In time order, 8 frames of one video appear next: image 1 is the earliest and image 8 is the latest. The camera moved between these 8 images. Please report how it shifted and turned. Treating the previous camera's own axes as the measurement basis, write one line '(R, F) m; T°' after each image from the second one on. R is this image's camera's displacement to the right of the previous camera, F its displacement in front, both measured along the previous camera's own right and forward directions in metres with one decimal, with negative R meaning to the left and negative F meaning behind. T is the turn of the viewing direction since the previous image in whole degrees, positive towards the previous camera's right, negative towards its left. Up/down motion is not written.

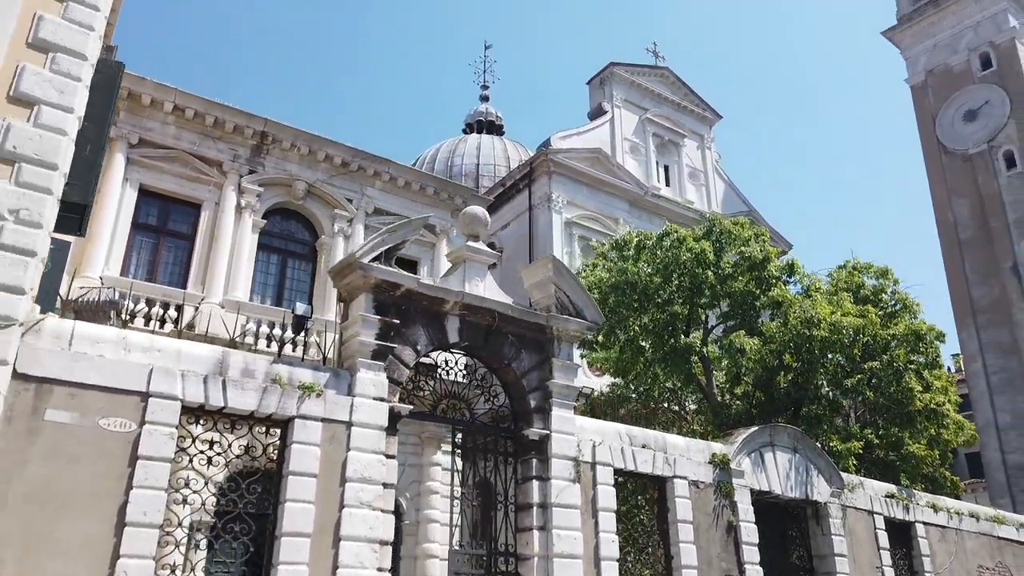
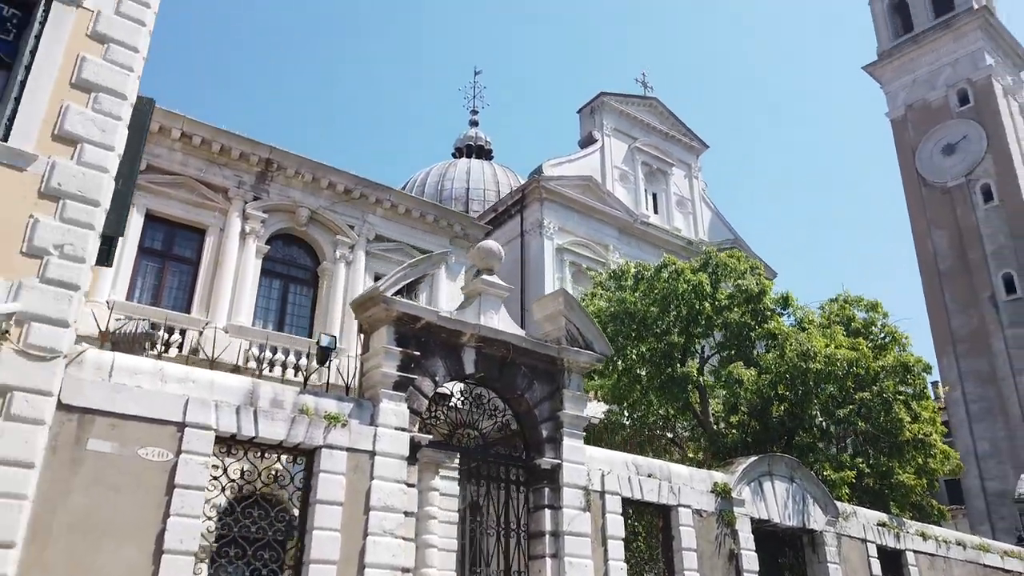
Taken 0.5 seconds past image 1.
(-0.4, -0.3) m; +1°
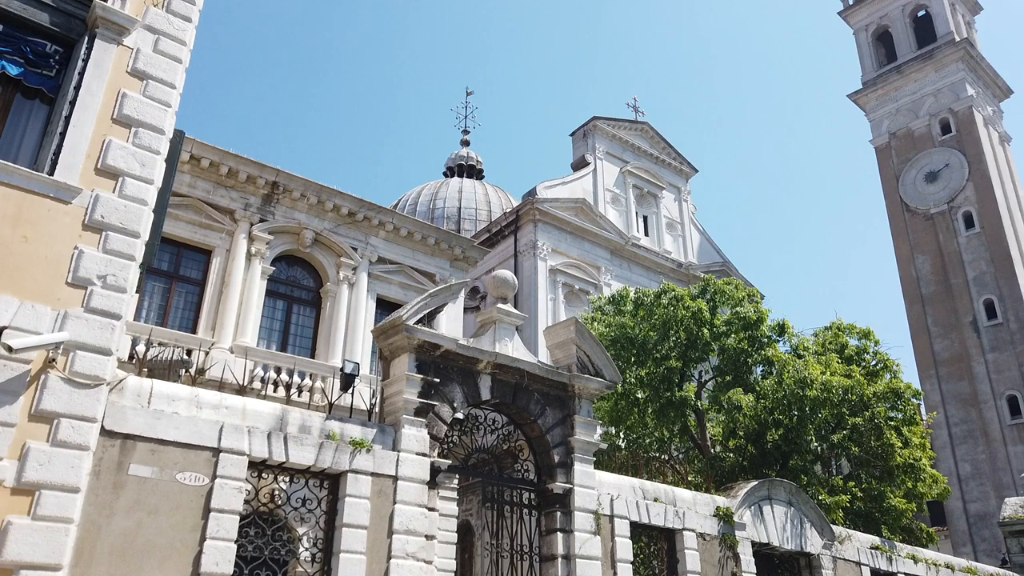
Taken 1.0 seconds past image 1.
(-0.4, -0.4) m; +1°
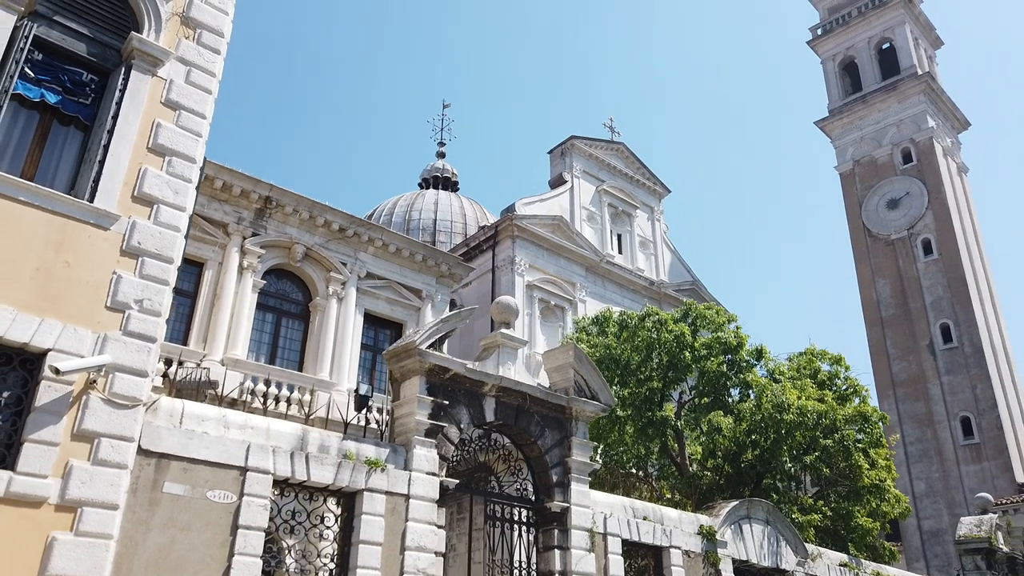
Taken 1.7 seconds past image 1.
(-0.6, -0.5) m; +3°
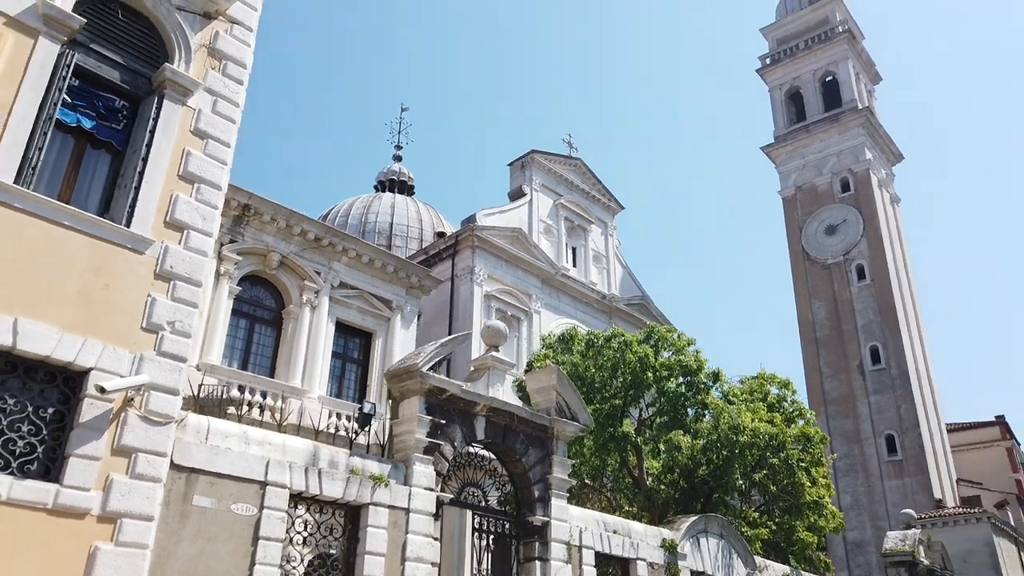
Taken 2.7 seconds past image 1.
(-0.8, -0.7) m; +4°
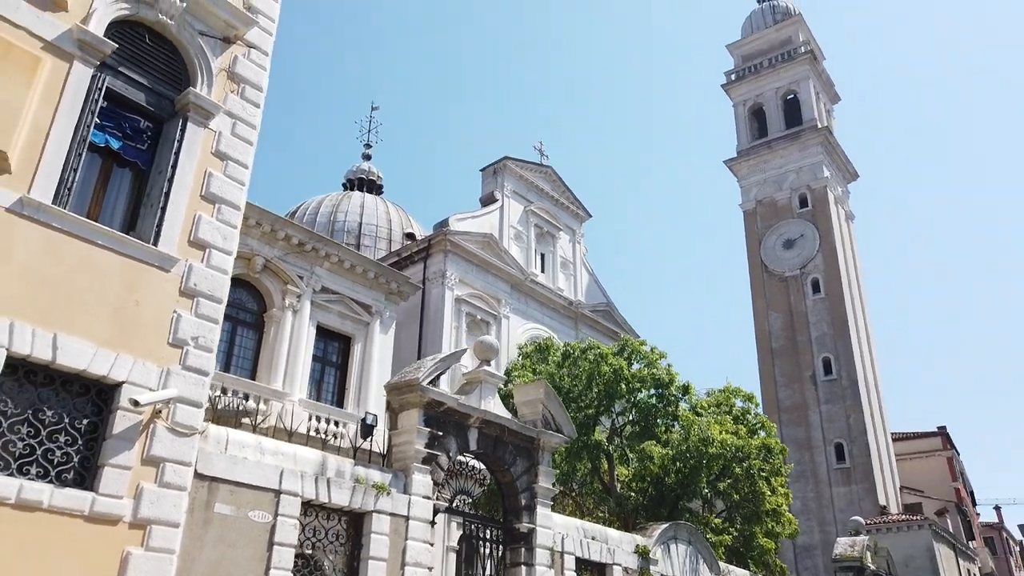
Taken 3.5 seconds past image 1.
(-0.6, -0.6) m; +3°
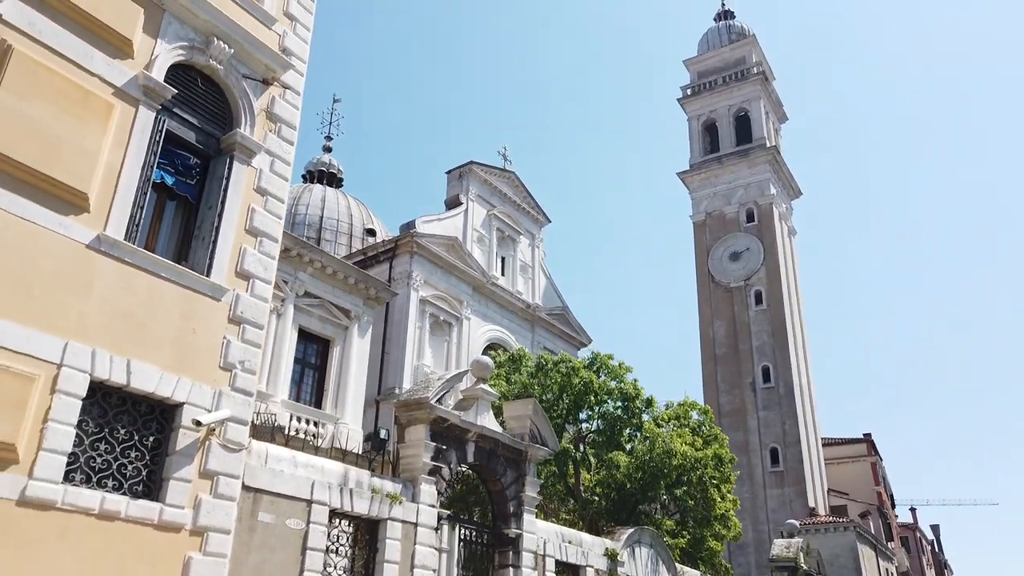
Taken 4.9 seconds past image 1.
(-1.0, -1.1) m; +4°
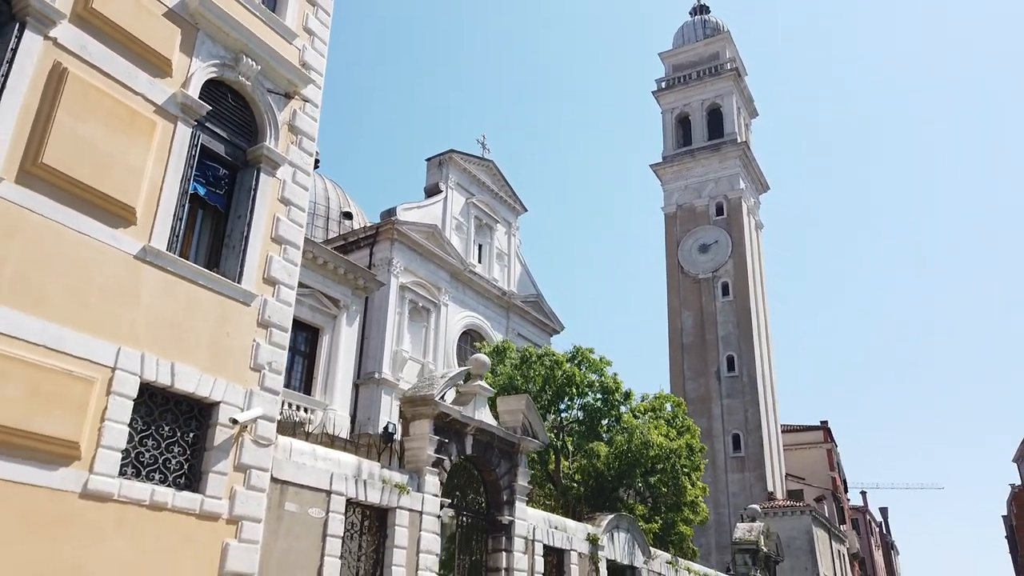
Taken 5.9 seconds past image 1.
(-0.6, -0.8) m; +3°
